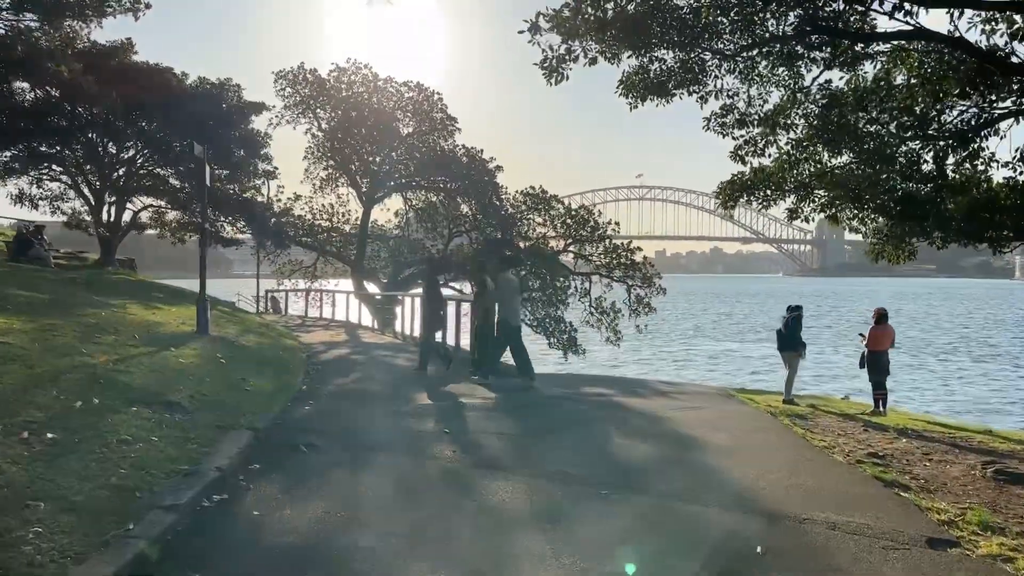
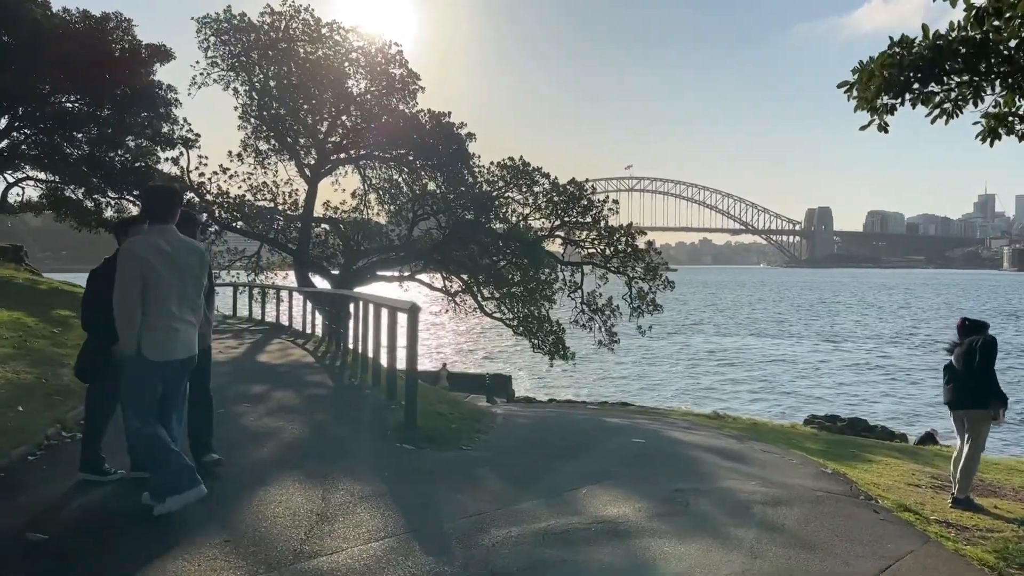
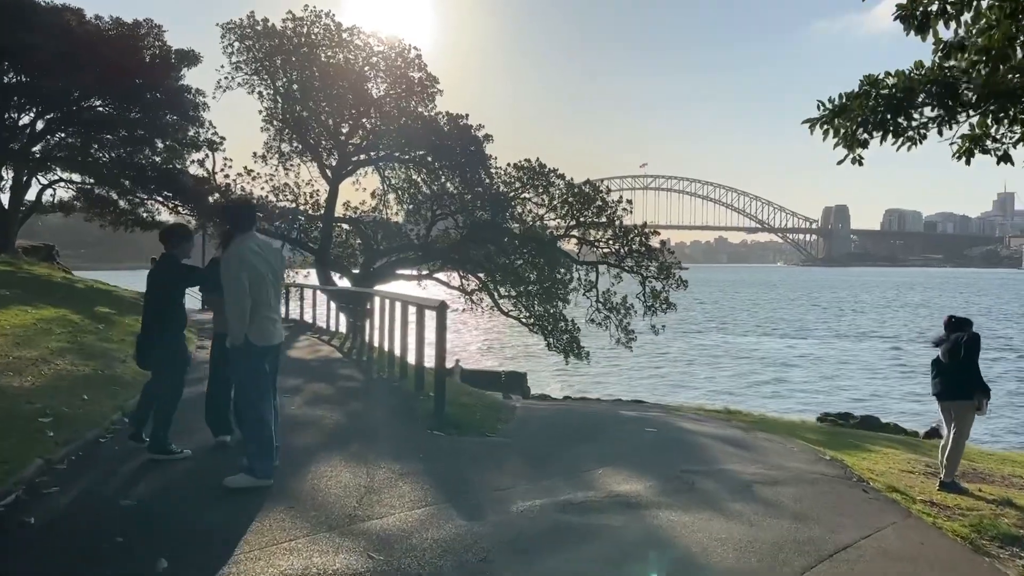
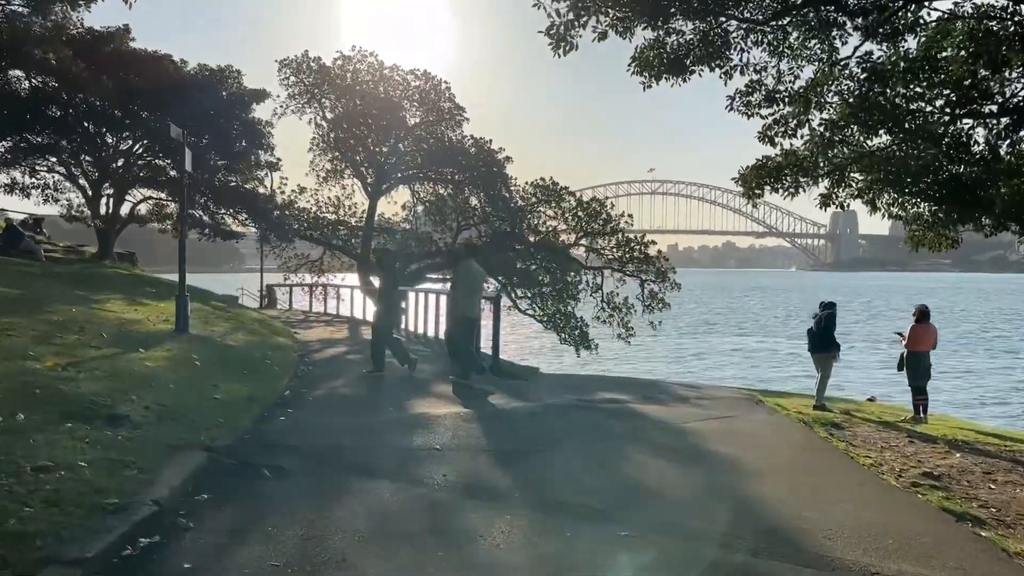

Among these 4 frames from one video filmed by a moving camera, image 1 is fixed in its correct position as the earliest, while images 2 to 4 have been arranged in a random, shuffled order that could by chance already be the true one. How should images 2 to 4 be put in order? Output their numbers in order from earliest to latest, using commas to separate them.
4, 3, 2
